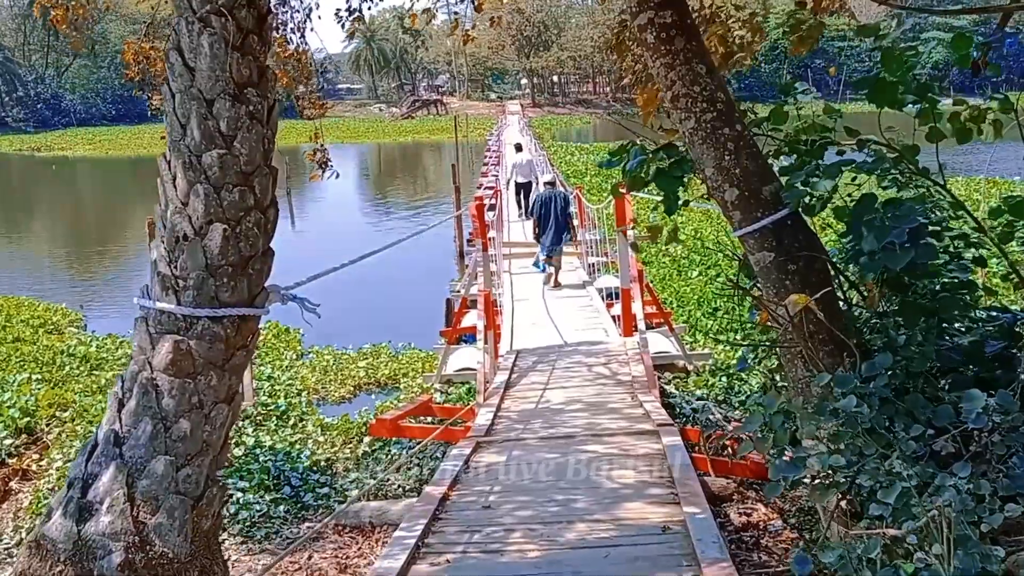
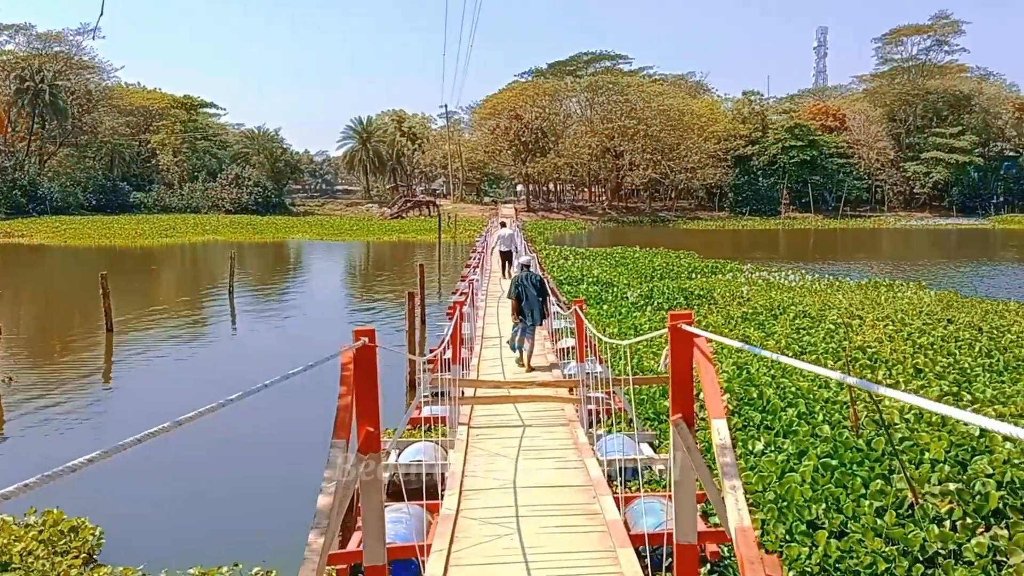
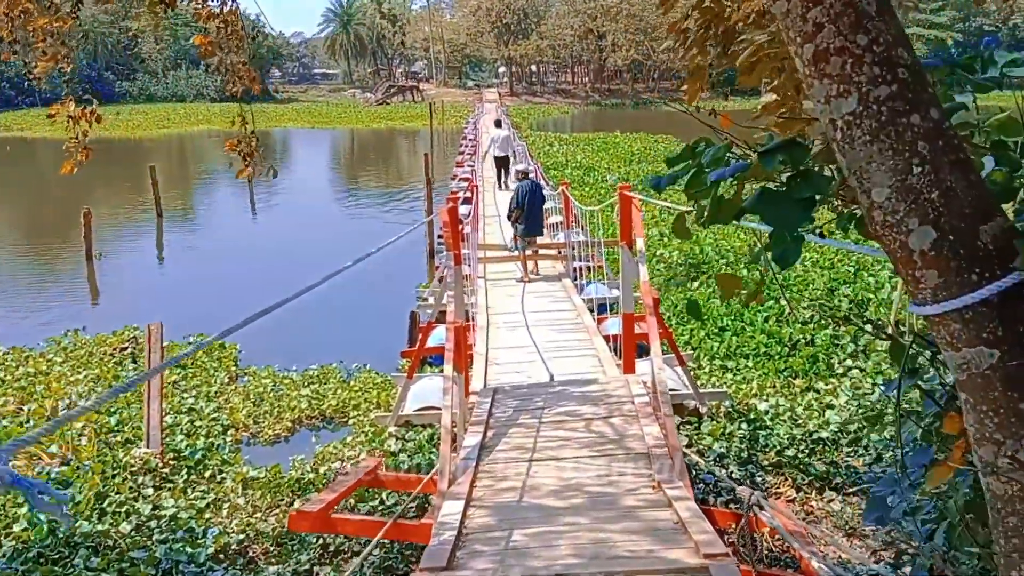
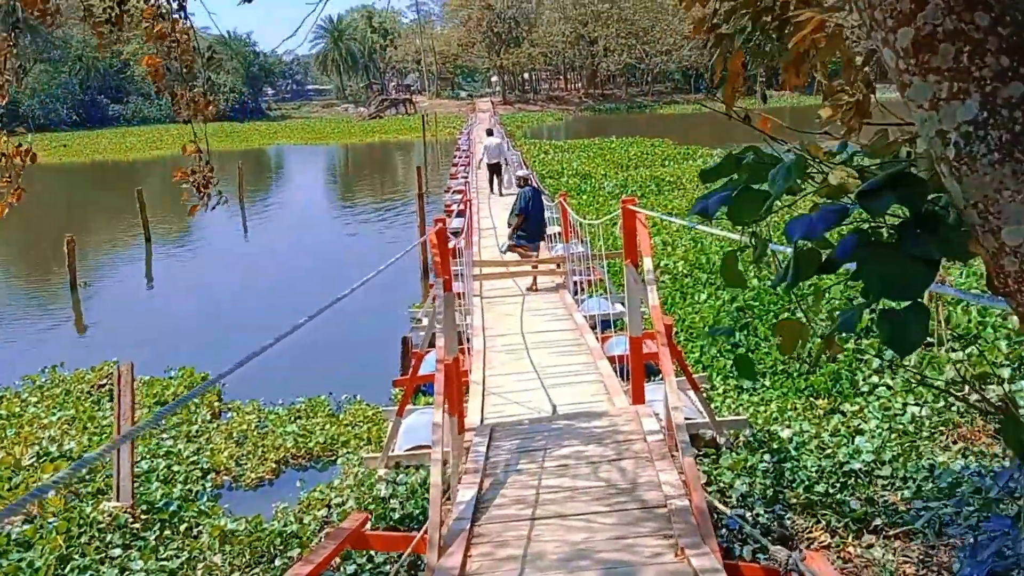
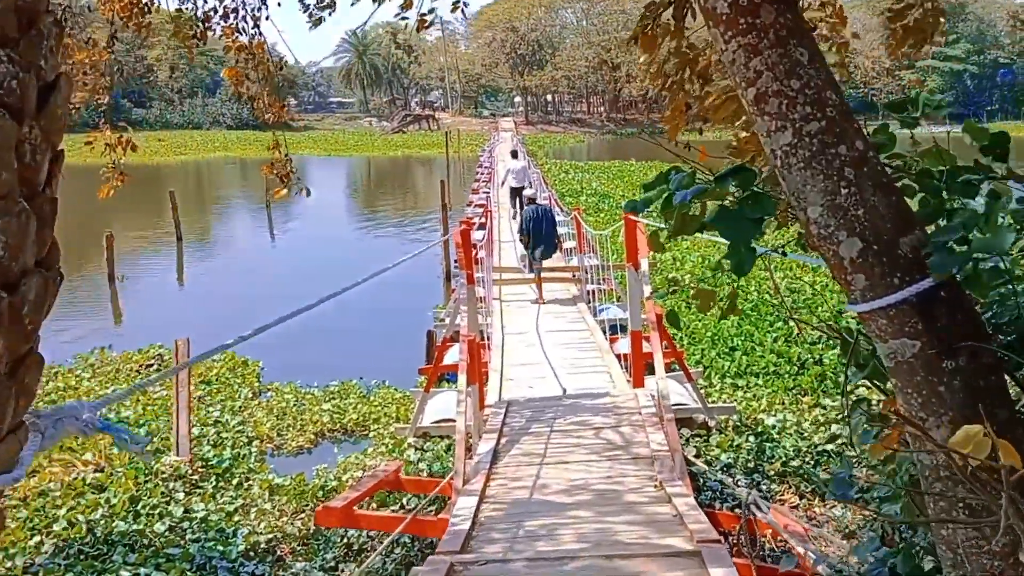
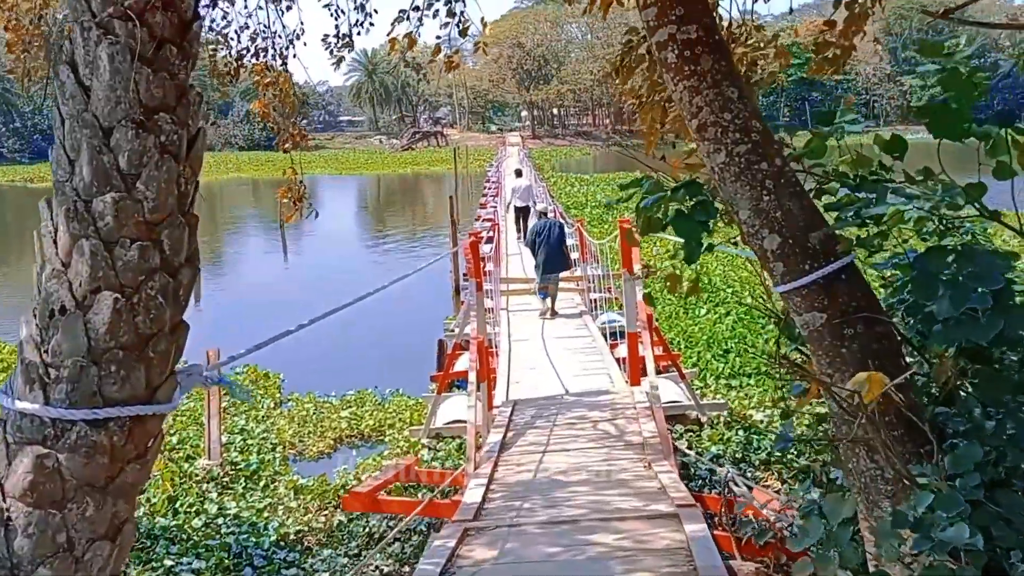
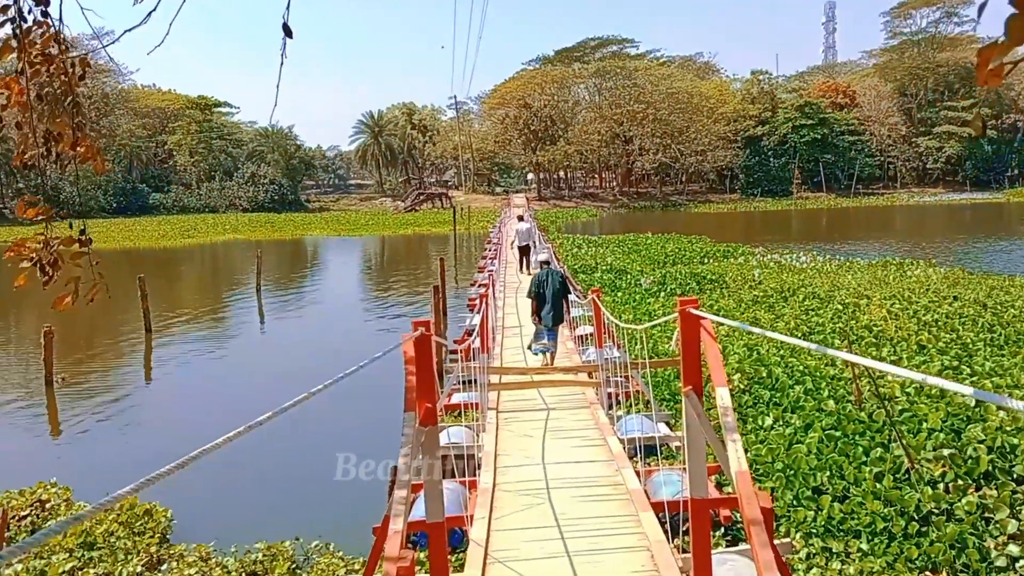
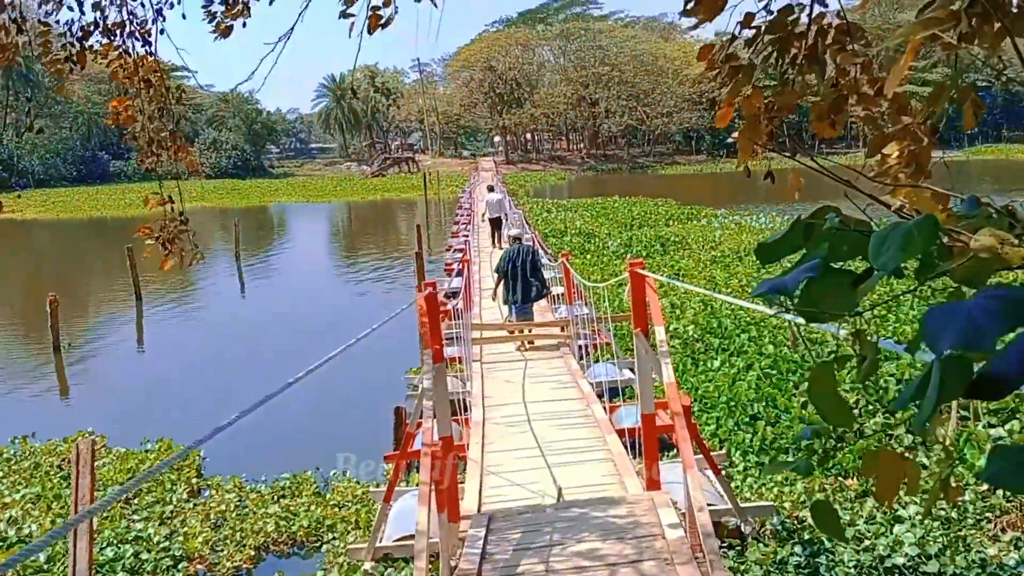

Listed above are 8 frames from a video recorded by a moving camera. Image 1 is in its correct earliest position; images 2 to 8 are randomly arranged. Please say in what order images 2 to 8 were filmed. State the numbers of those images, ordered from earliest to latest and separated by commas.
6, 5, 3, 4, 8, 7, 2
